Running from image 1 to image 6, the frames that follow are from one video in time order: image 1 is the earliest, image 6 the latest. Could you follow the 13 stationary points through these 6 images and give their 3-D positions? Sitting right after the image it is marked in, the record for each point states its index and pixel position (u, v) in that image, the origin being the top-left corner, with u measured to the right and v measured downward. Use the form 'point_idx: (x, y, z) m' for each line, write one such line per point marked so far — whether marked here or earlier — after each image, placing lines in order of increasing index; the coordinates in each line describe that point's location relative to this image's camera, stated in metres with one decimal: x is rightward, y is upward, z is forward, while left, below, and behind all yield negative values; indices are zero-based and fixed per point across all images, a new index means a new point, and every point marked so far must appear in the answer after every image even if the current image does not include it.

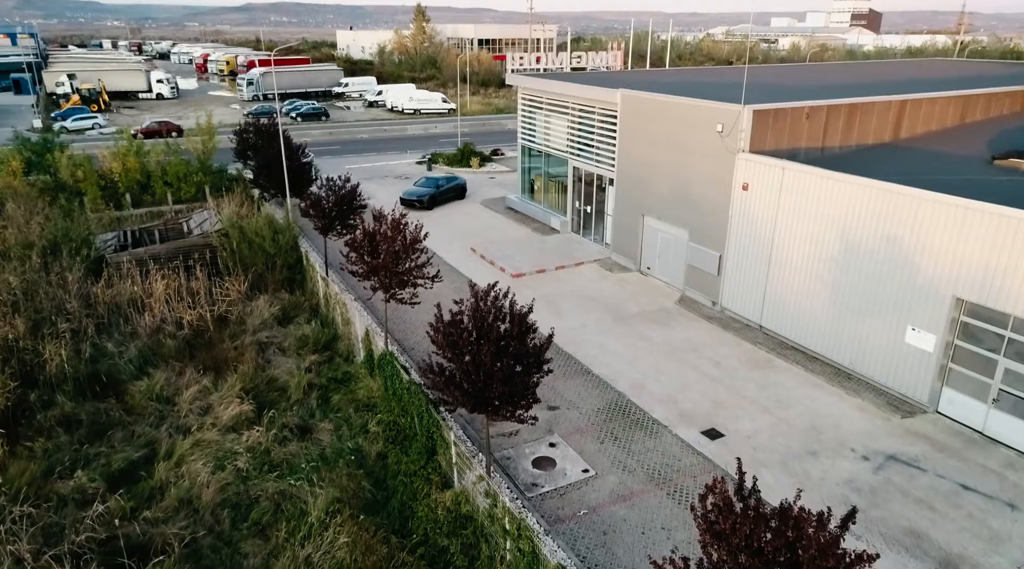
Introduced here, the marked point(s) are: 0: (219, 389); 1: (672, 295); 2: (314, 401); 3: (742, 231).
0: (-5.5, -2.0, +14.2) m
1: (+4.0, -0.3, +18.8) m
2: (-3.7, -2.1, +13.9) m
3: (+5.2, +1.2, +17.0) m
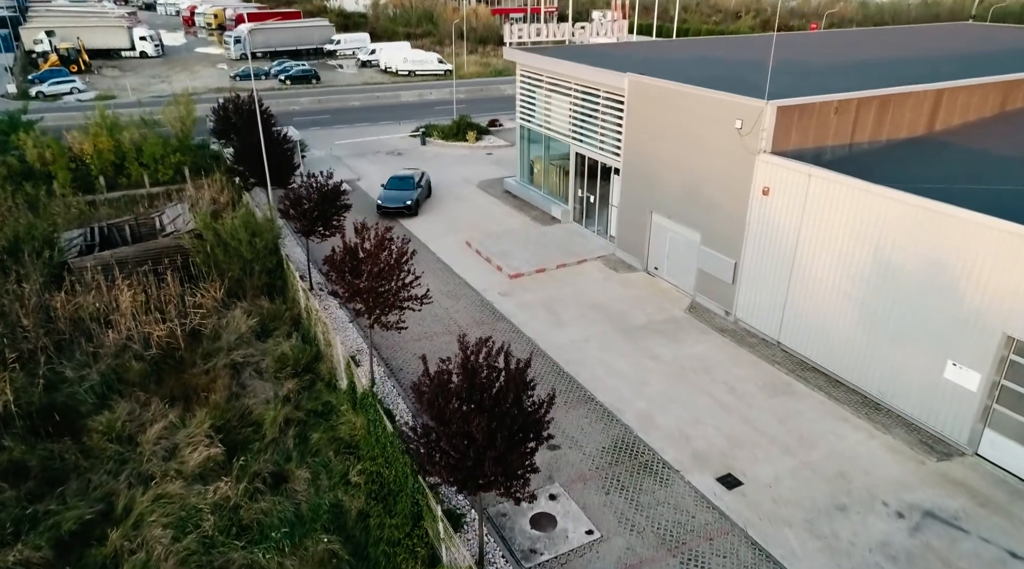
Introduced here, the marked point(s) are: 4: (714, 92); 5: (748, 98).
0: (-5.6, -2.4, +12.9) m
1: (+4.0, -0.4, +17.5) m
2: (-3.7, -2.6, +12.6) m
3: (+5.2, +0.9, +15.6) m
4: (+4.3, +4.1, +16.0) m
5: (+4.8, +3.8, +15.3) m
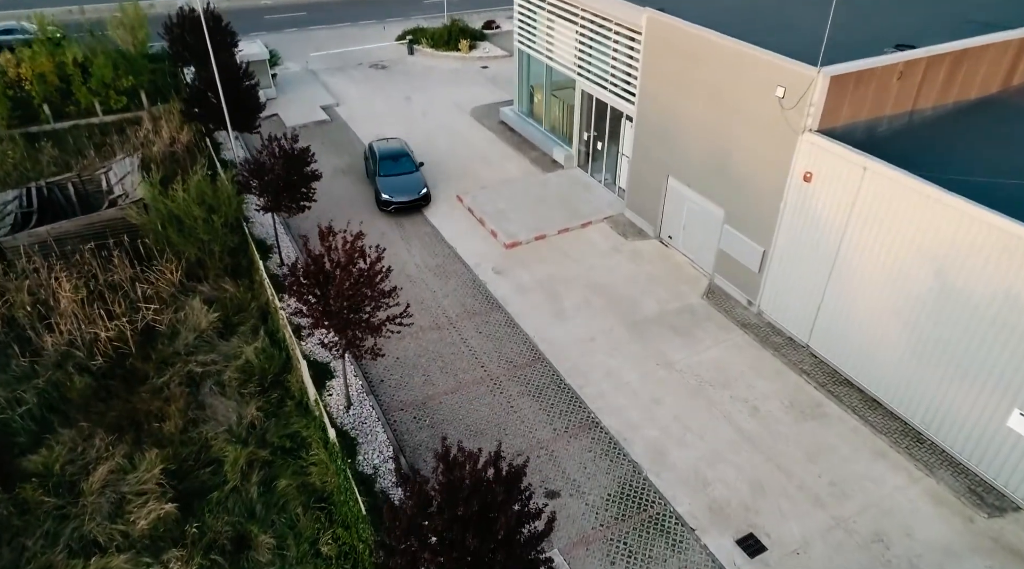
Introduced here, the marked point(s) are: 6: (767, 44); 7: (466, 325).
0: (-5.7, -2.7, +11.3) m
1: (+3.9, 0.0, +15.5) m
2: (-3.8, -3.0, +11.1) m
3: (+5.1, +1.0, +13.4) m
4: (+4.3, +4.2, +13.3) m
5: (+4.7, +3.7, +12.6) m
6: (+4.7, +4.3, +14.1) m
7: (-0.9, -0.8, +14.5) m
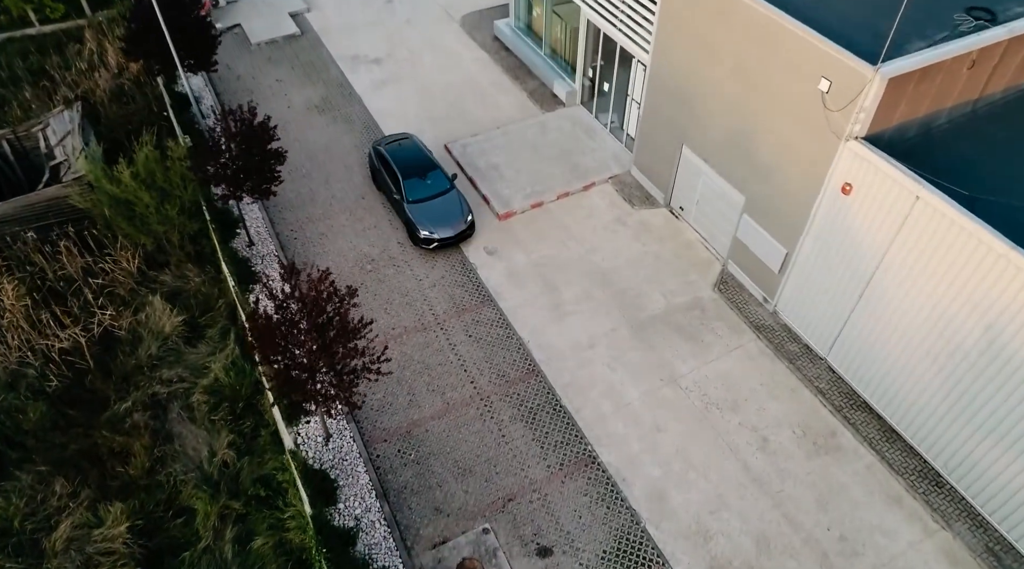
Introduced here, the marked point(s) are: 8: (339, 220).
0: (-5.8, -3.3, +10.6) m
1: (+3.7, +0.2, +14.1) m
2: (-3.9, -3.6, +10.4) m
3: (+4.9, +0.7, +11.8) m
4: (+4.1, +3.8, +10.9) m
5: (+4.6, +3.2, +10.4) m
6: (+4.6, +4.2, +11.7) m
7: (-1.0, -0.7, +13.3) m
8: (-3.5, +1.3, +15.1) m
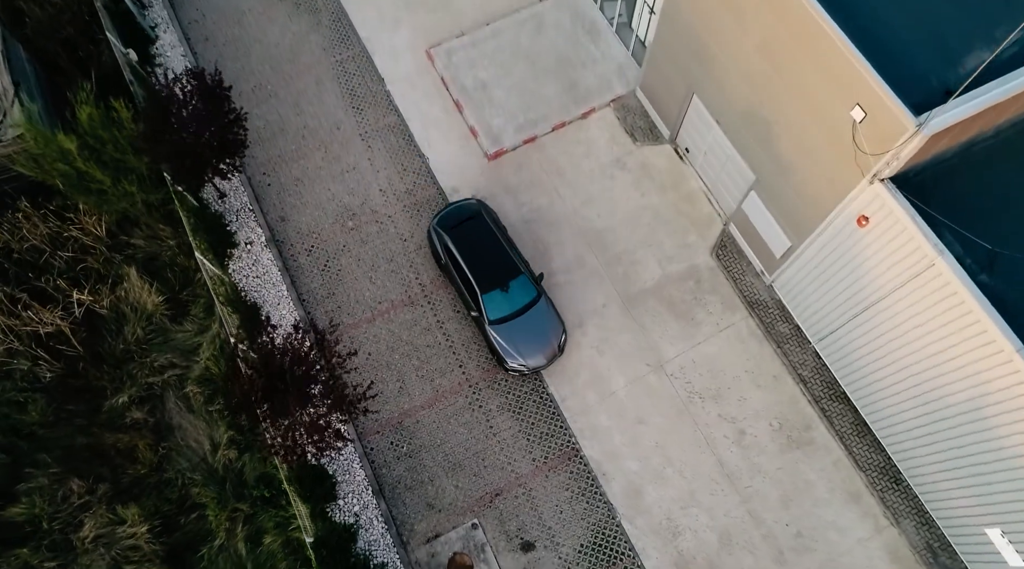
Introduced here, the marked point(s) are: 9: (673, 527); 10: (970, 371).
0: (-6.0, -3.6, +11.5) m
1: (+3.6, +0.9, +13.4) m
2: (-4.2, -4.0, +11.5) m
3: (+4.8, +0.5, +11.1) m
4: (+4.0, +3.0, +9.1) m
5: (+4.4, +2.3, +8.8) m
6: (+4.4, +3.6, +9.7) m
7: (-1.2, -0.2, +13.0) m
8: (-3.7, +2.3, +13.9) m
9: (+2.5, -3.8, +11.8) m
10: (+6.0, -1.1, +9.8) m
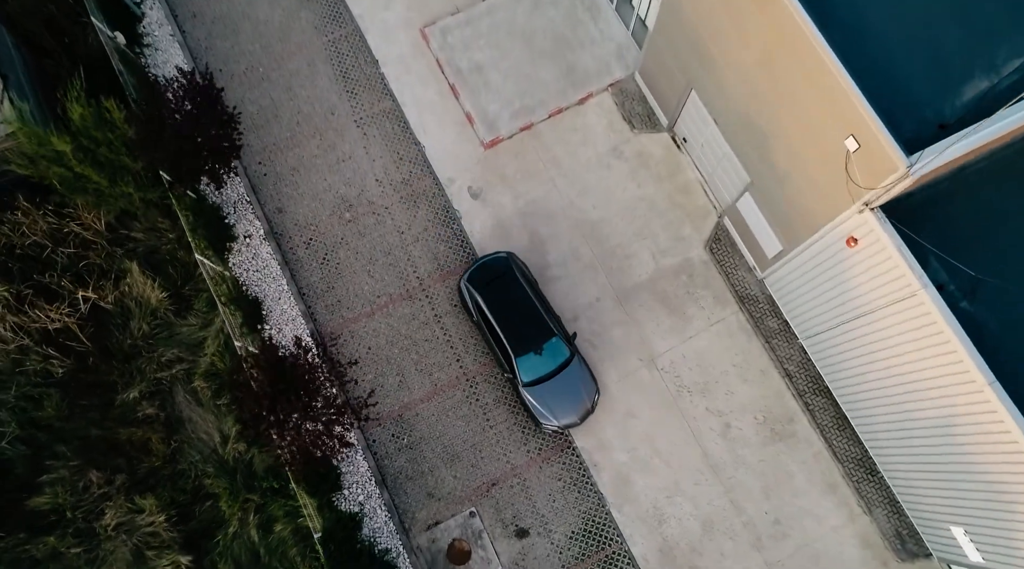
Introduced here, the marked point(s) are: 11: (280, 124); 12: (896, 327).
0: (-6.1, -3.7, +12.3) m
1: (+3.5, +1.1, +13.4) m
2: (-4.2, -4.1, +12.3) m
3: (+4.7, +0.3, +11.2) m
4: (+3.9, +2.5, +9.0) m
5: (+4.4, +1.8, +8.8) m
6: (+4.4, +3.3, +9.4) m
7: (-1.3, -0.1, +13.2) m
8: (-3.7, +2.6, +13.8) m
9: (+2.5, -3.9, +12.5) m
10: (+5.9, -1.5, +10.2) m
11: (-4.3, +3.0, +14.0) m
12: (+5.4, -0.6, +10.4) m
